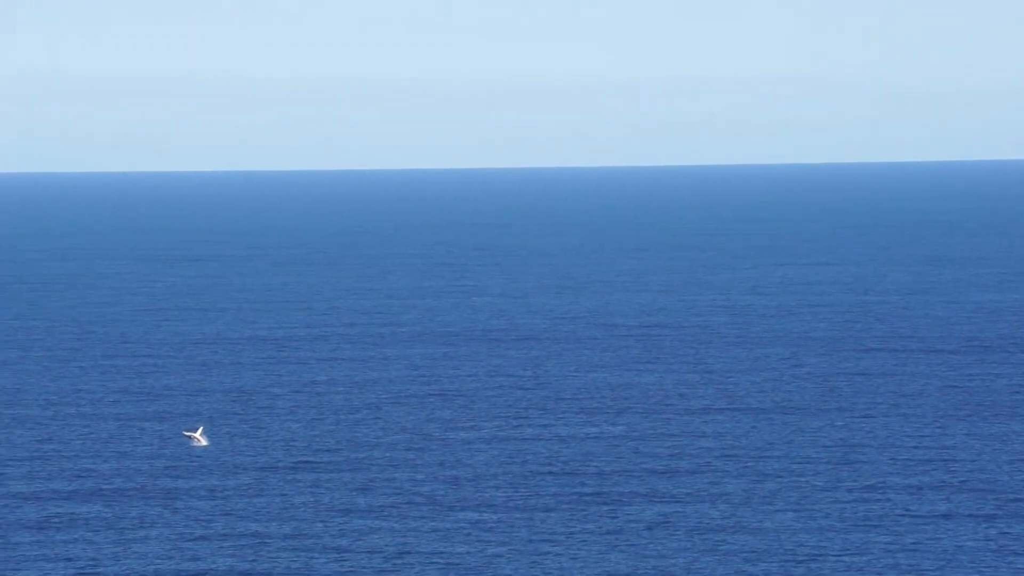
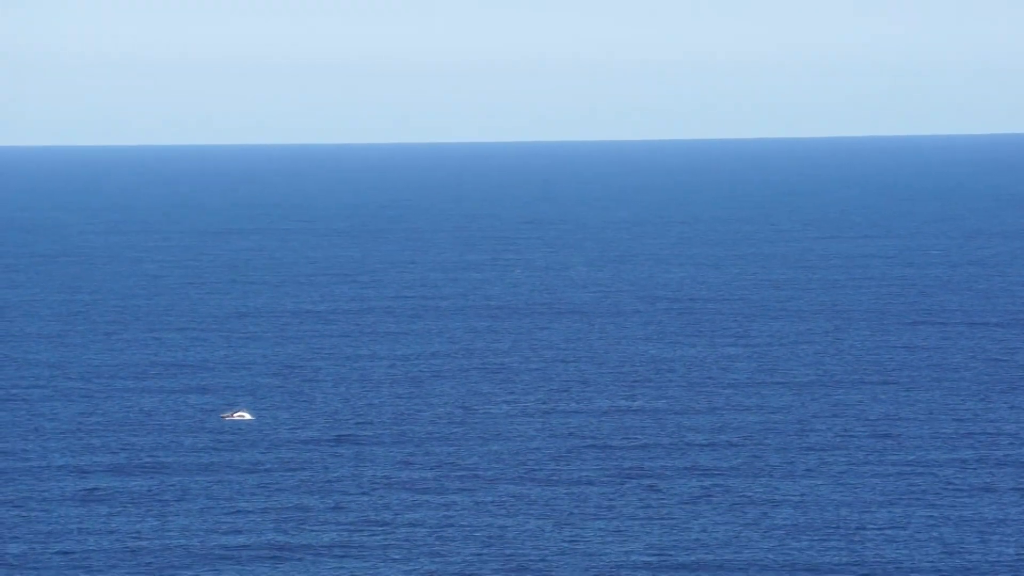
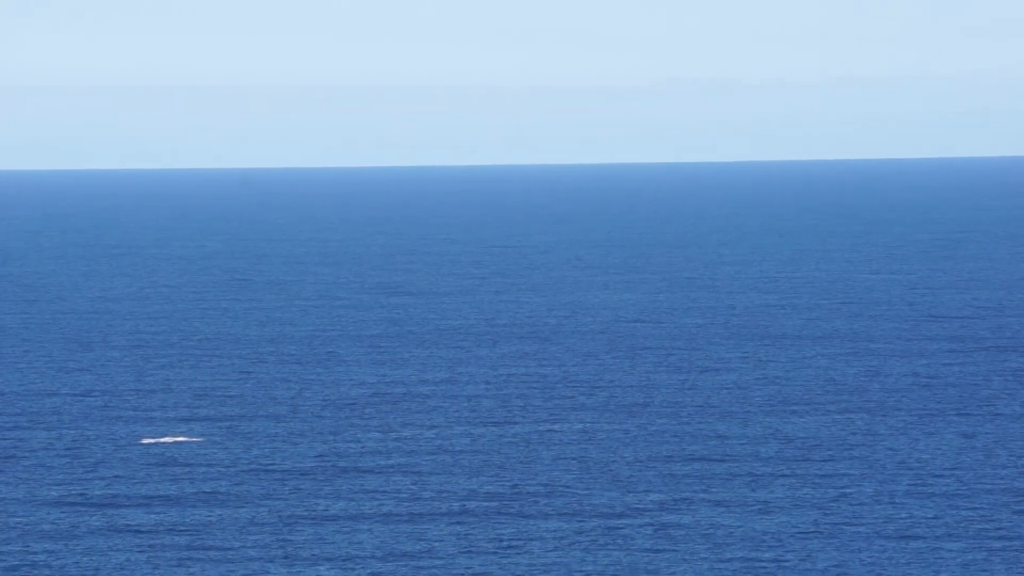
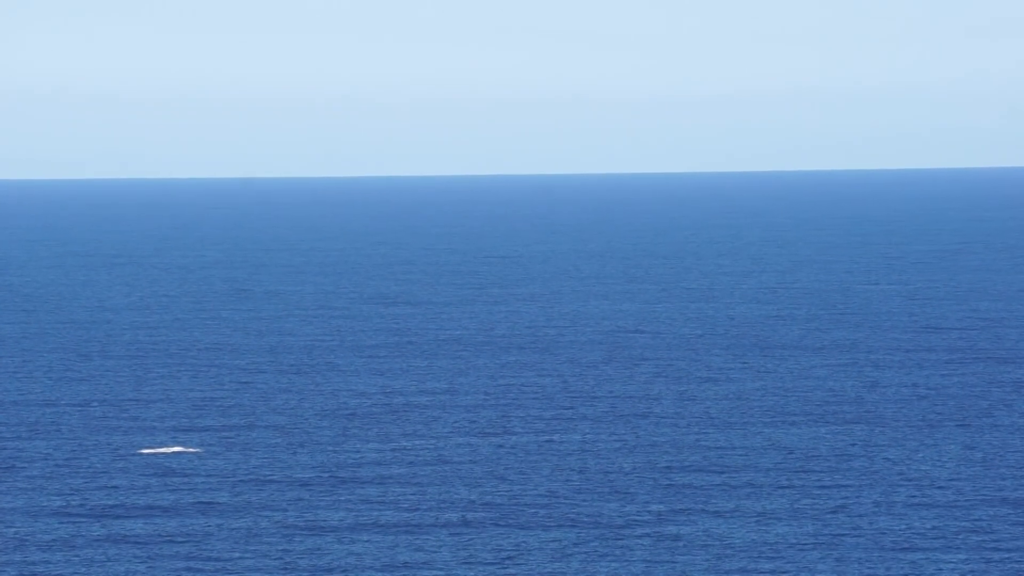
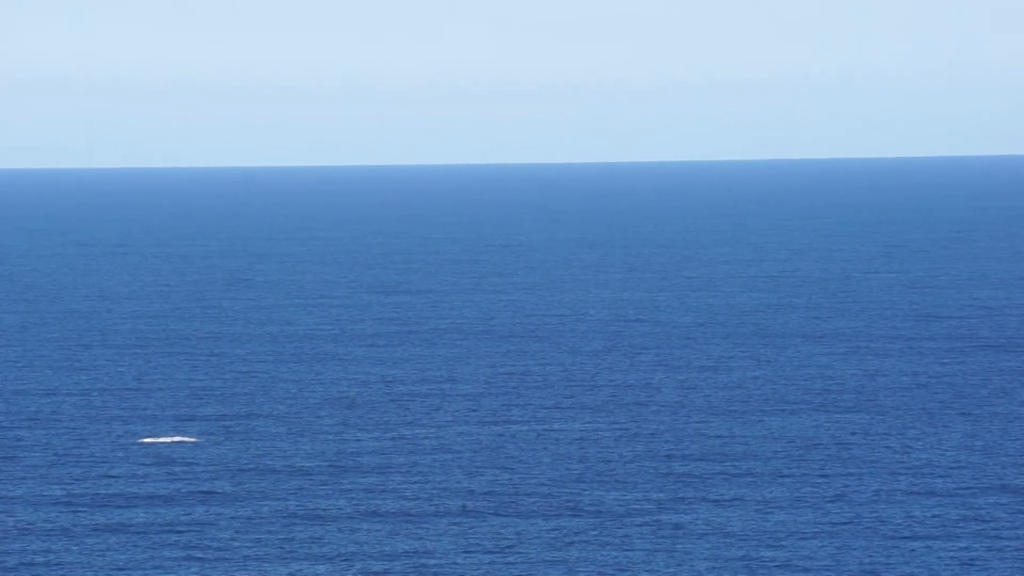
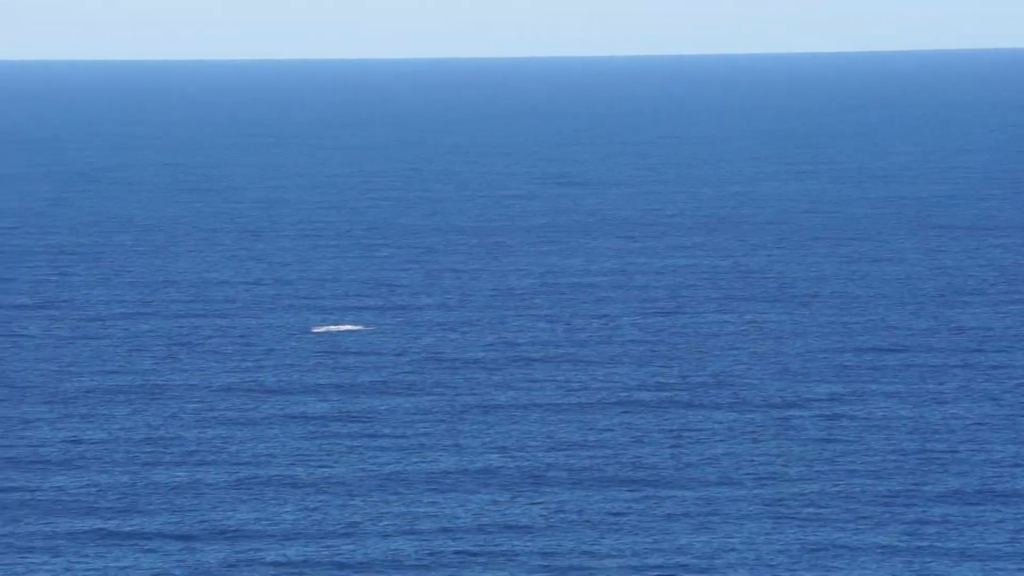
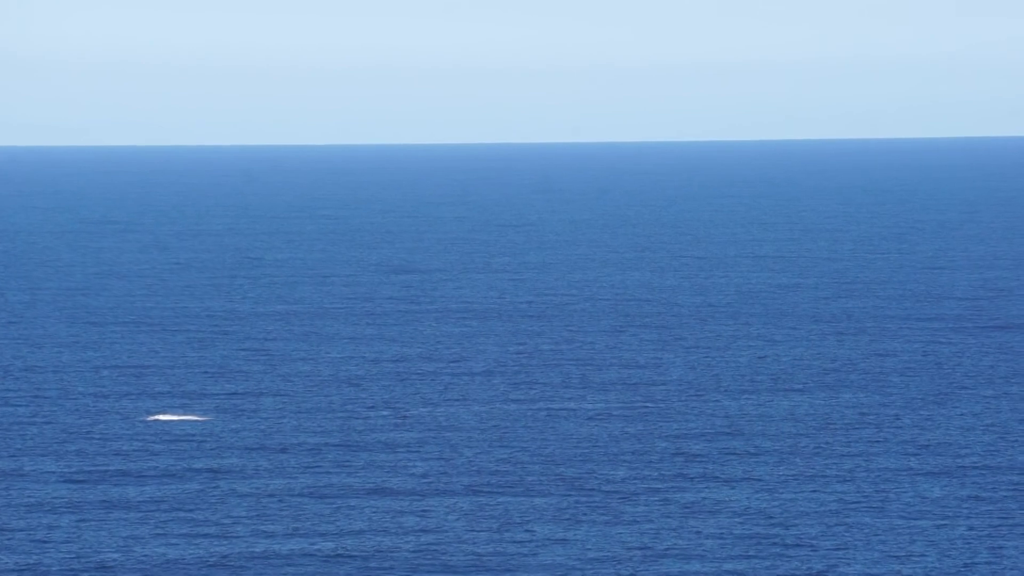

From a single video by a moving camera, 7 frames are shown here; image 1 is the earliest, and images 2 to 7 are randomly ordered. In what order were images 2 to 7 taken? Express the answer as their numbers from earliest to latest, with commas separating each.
2, 7, 5, 4, 3, 6
